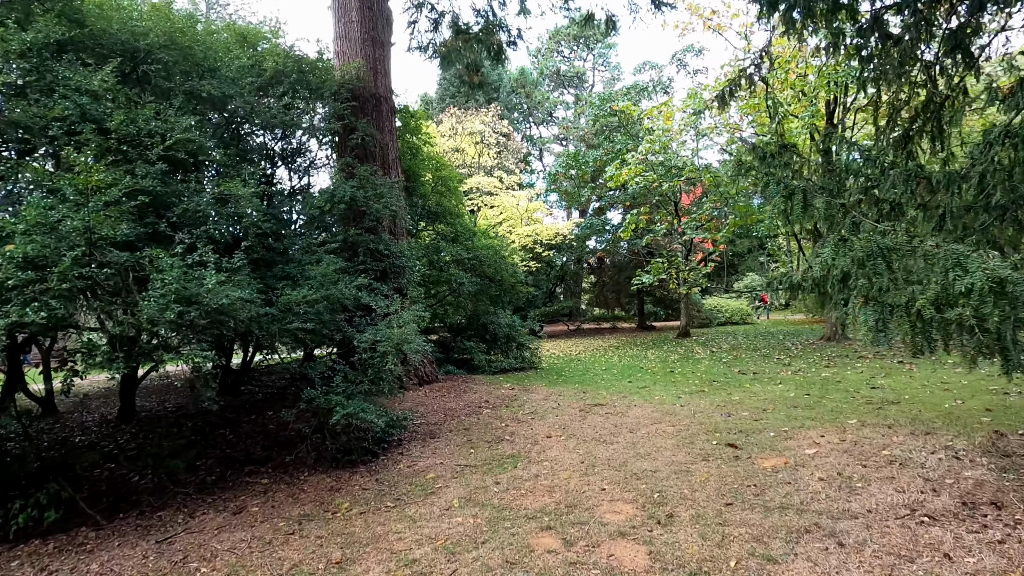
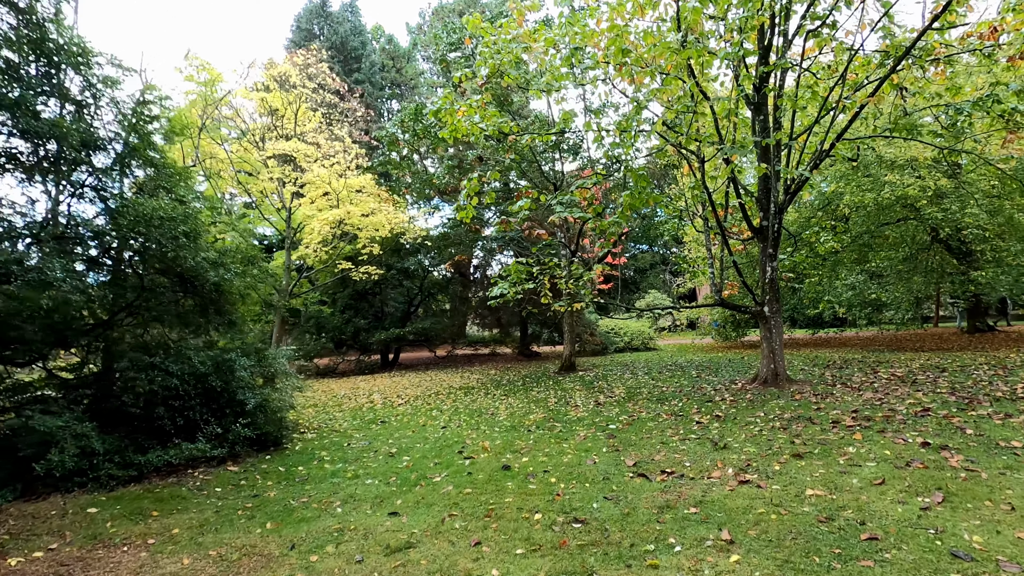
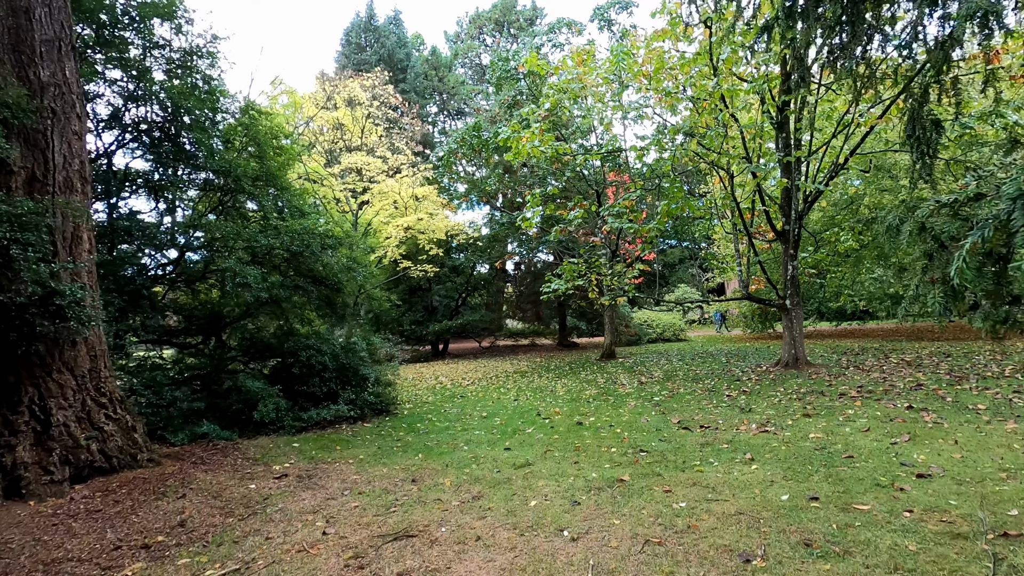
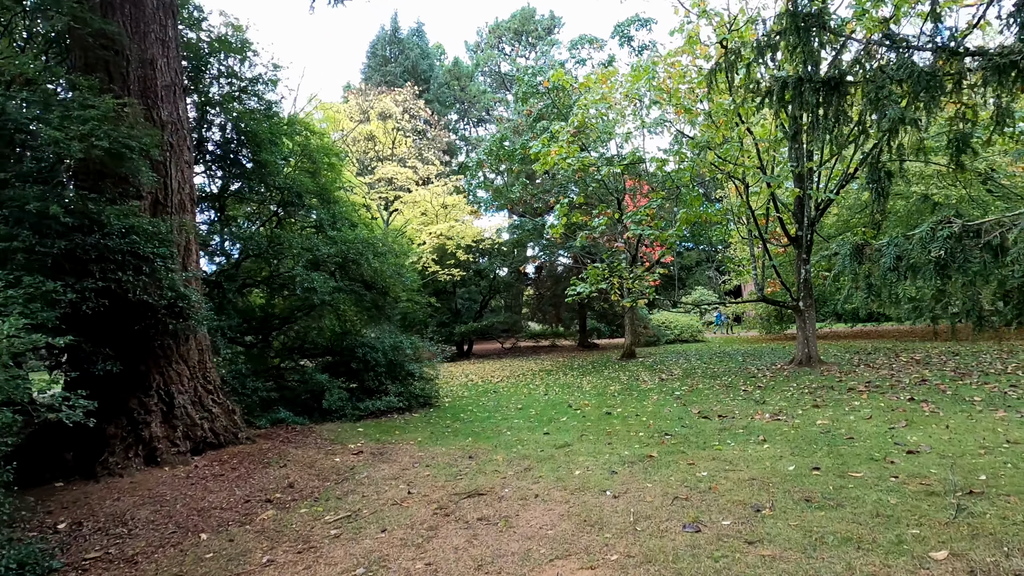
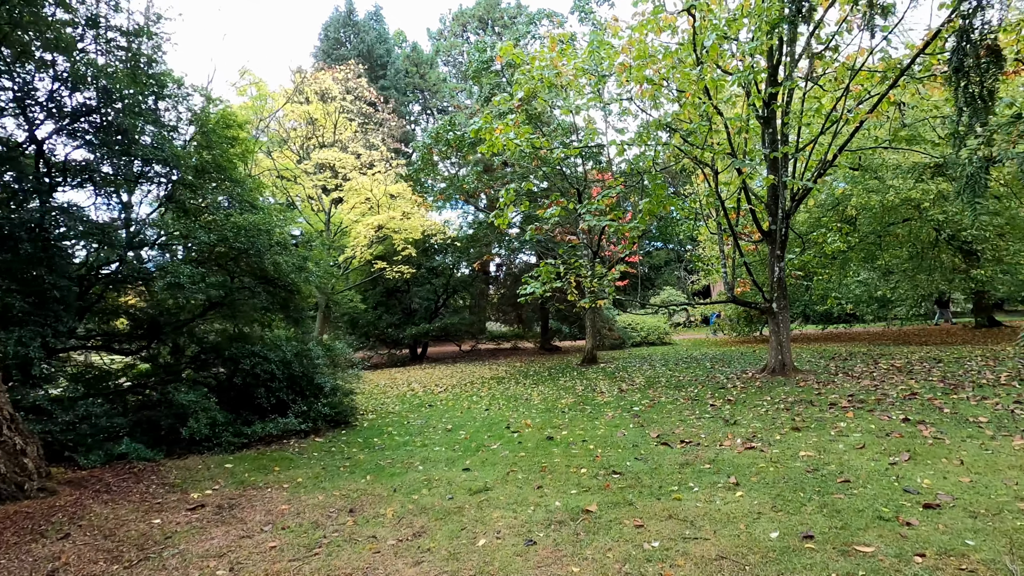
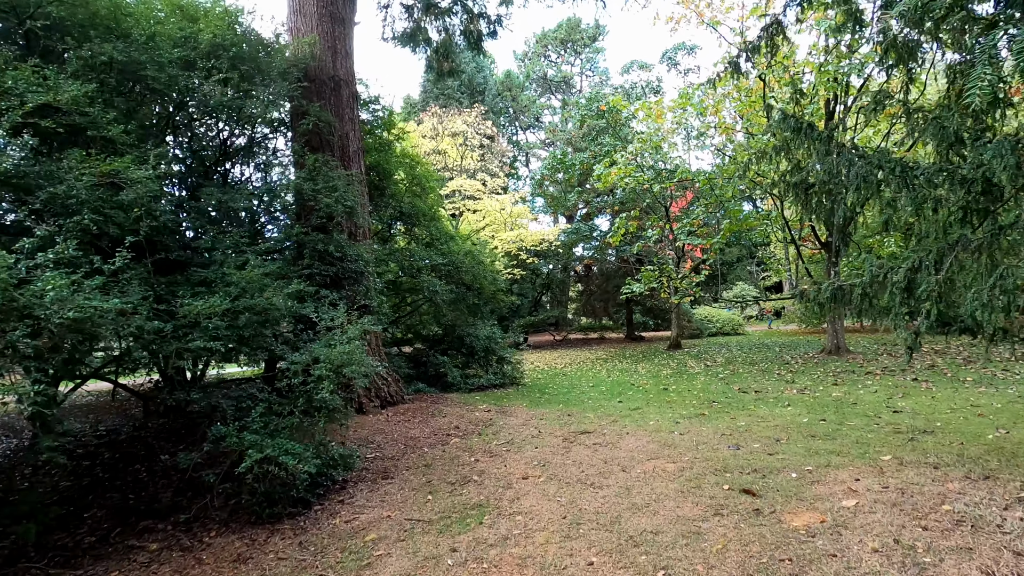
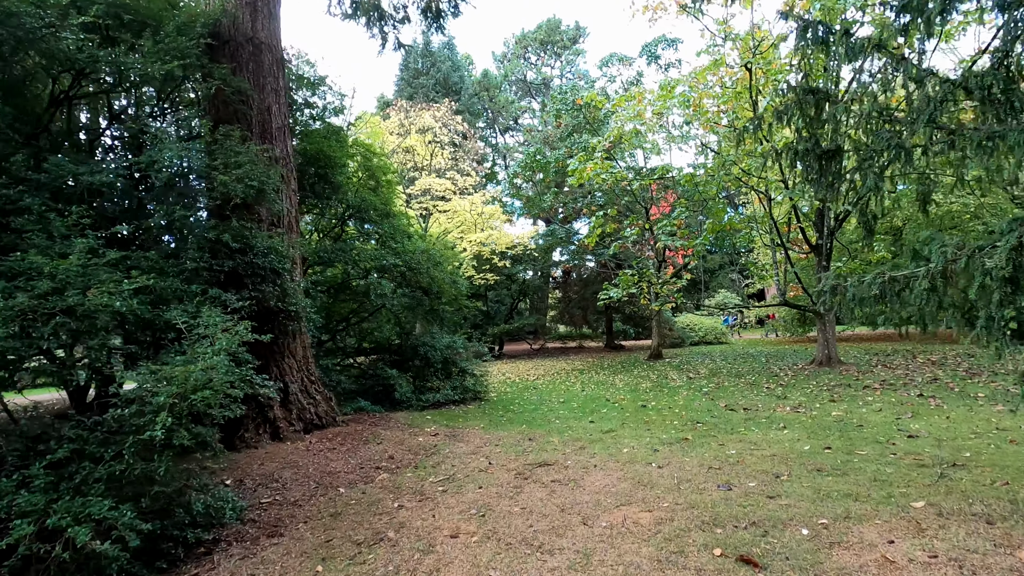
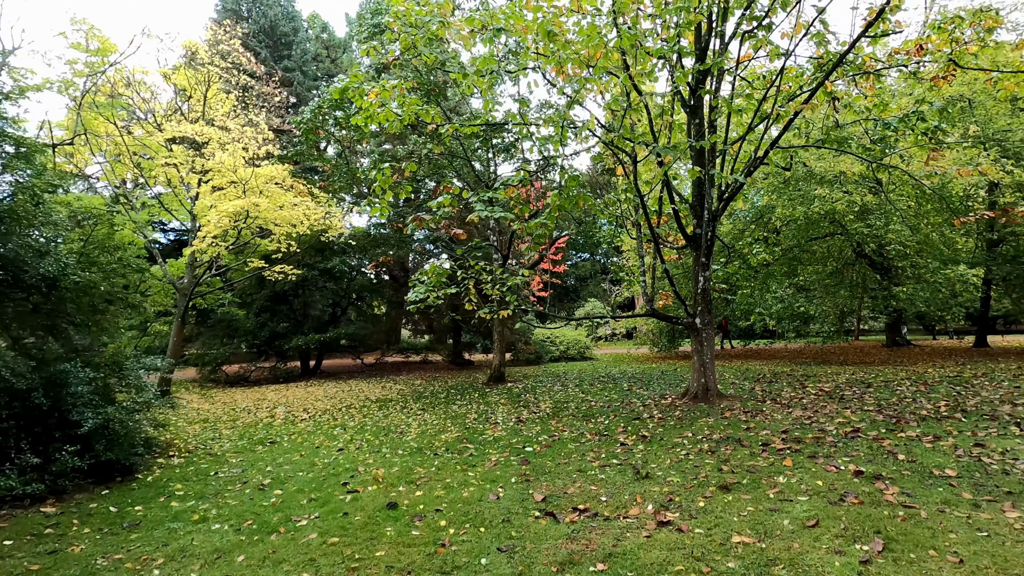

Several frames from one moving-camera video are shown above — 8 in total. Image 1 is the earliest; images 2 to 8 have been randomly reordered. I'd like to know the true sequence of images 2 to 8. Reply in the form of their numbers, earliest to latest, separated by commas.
6, 7, 4, 3, 5, 2, 8
